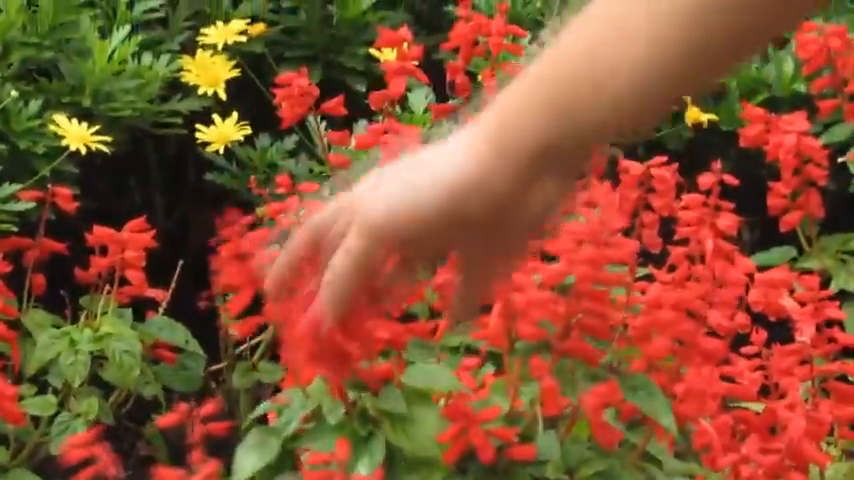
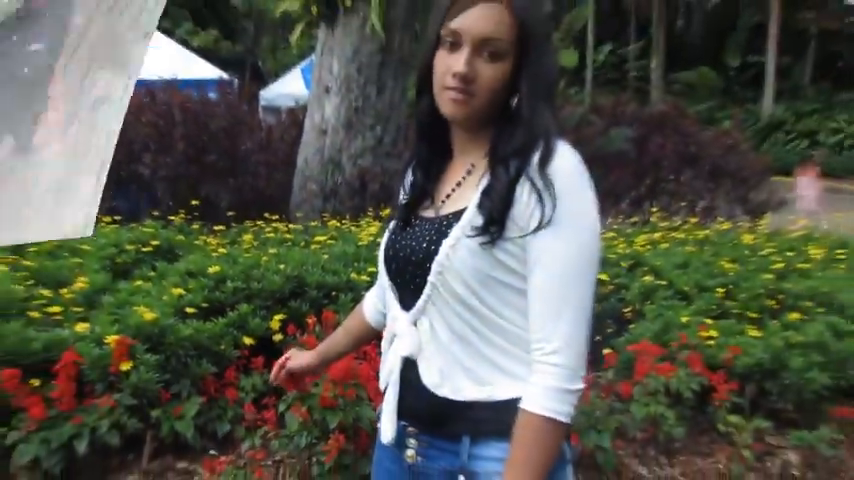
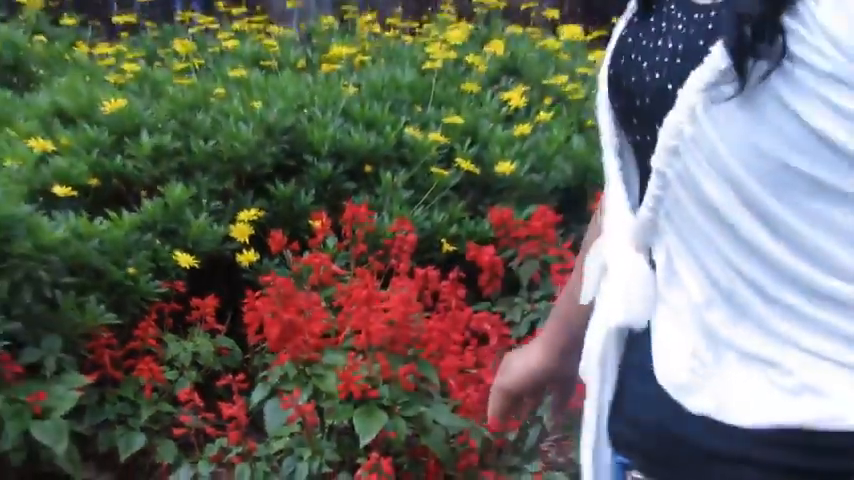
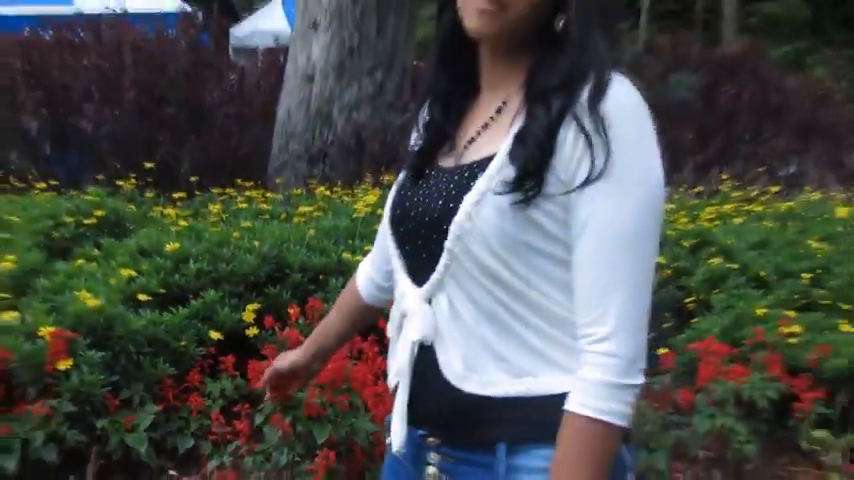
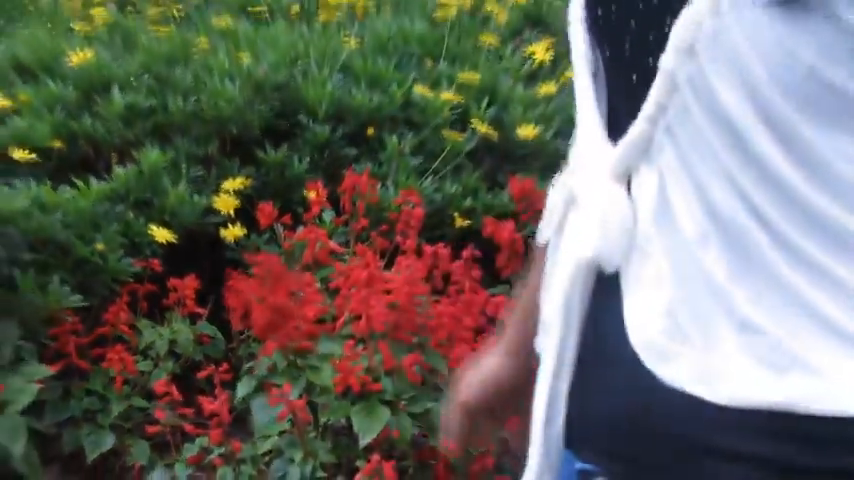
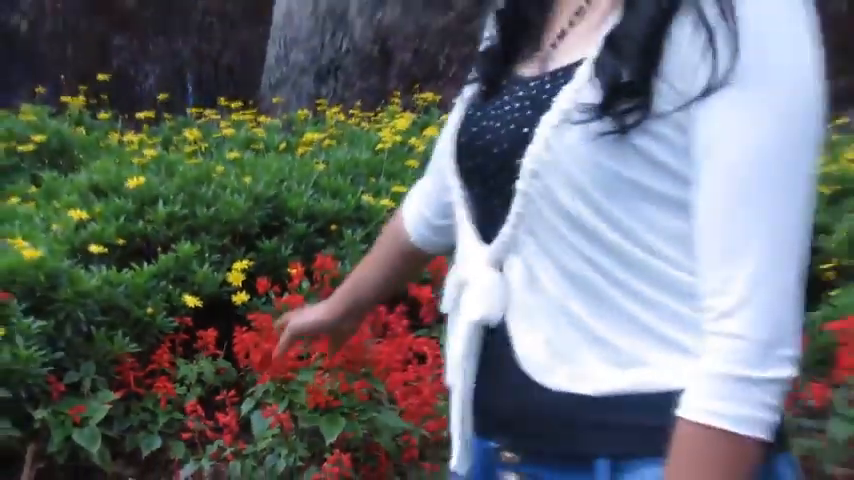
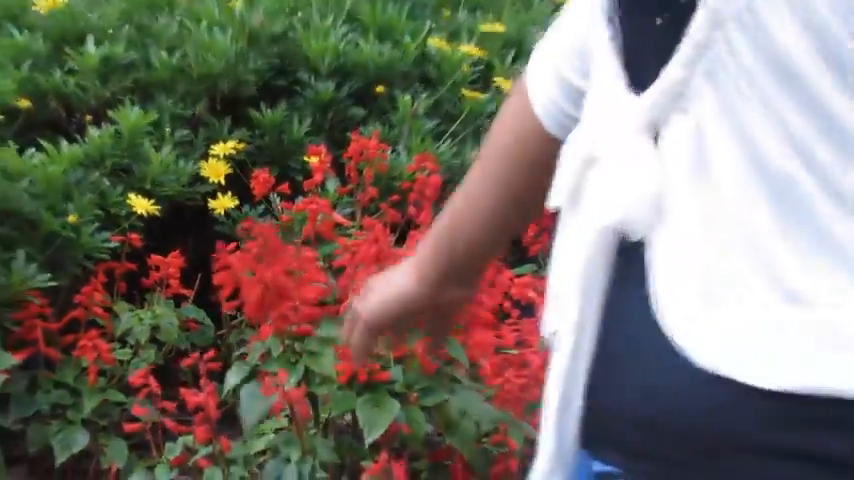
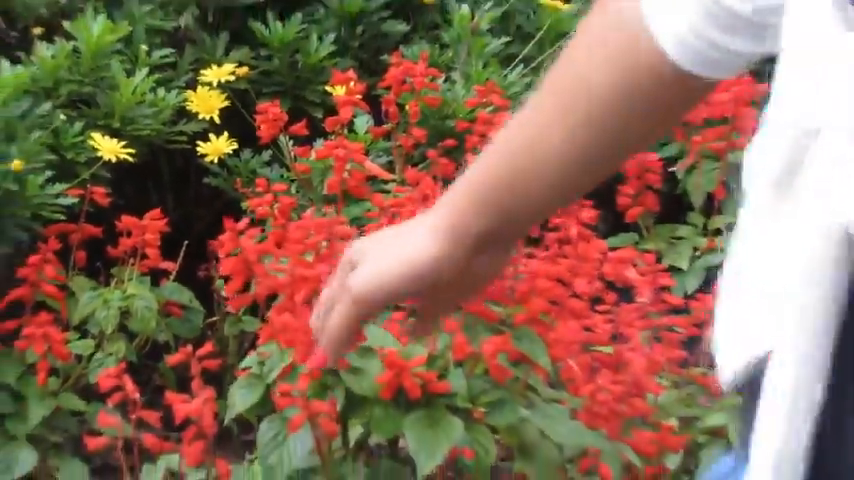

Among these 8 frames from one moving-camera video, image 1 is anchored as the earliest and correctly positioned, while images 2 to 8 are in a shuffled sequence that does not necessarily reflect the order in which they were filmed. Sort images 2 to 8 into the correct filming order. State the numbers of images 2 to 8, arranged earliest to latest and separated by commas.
8, 7, 5, 3, 6, 4, 2
